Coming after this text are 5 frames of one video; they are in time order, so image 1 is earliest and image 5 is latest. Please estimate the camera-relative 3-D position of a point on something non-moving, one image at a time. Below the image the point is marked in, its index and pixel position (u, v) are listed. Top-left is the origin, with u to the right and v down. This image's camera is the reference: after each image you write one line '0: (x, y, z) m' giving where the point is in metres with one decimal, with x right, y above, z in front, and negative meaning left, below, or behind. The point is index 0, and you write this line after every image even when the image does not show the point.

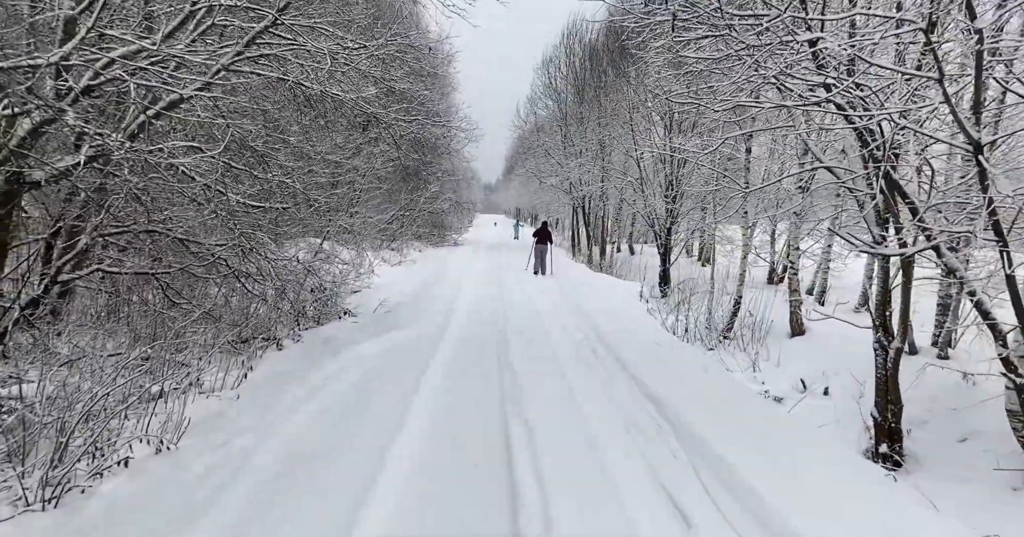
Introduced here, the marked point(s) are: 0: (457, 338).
0: (-0.8, -0.9, +8.4) m
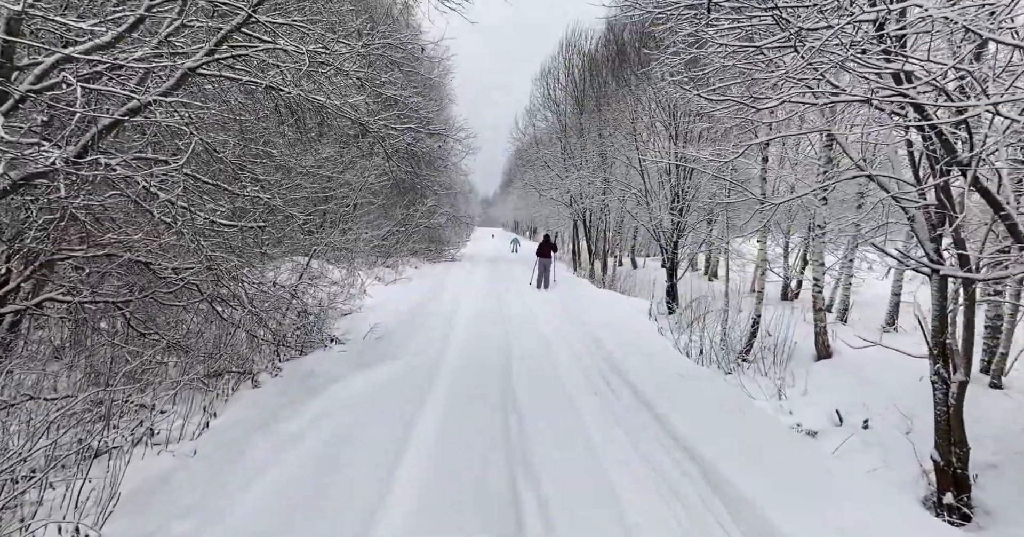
0: (-0.7, -1.2, +7.7) m
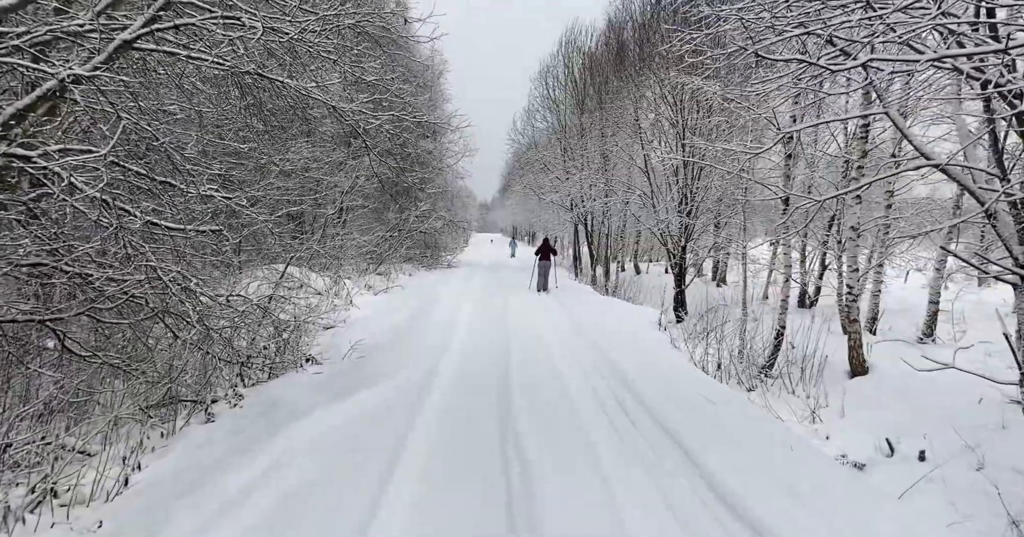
0: (-0.7, -1.3, +6.8) m
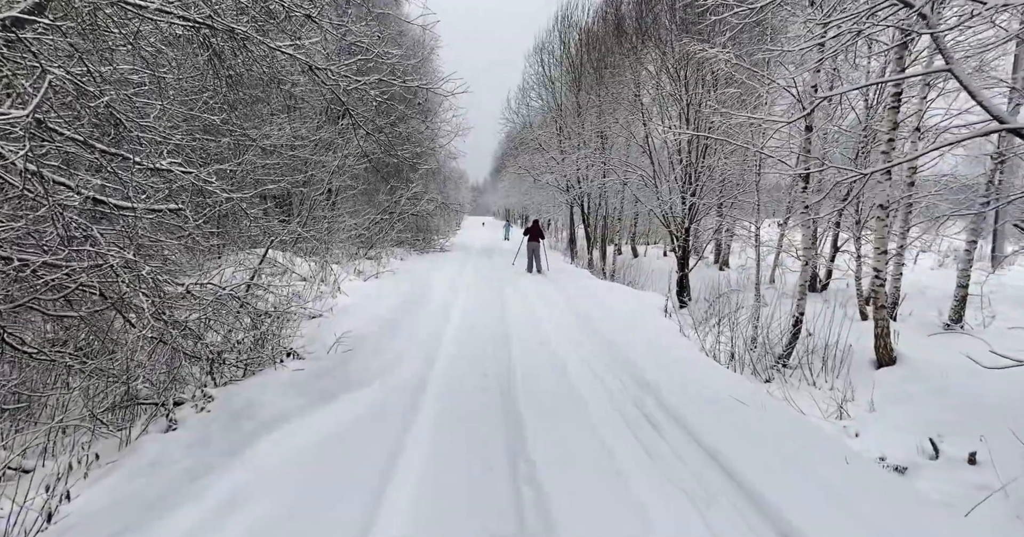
0: (-0.7, -1.1, +6.2) m
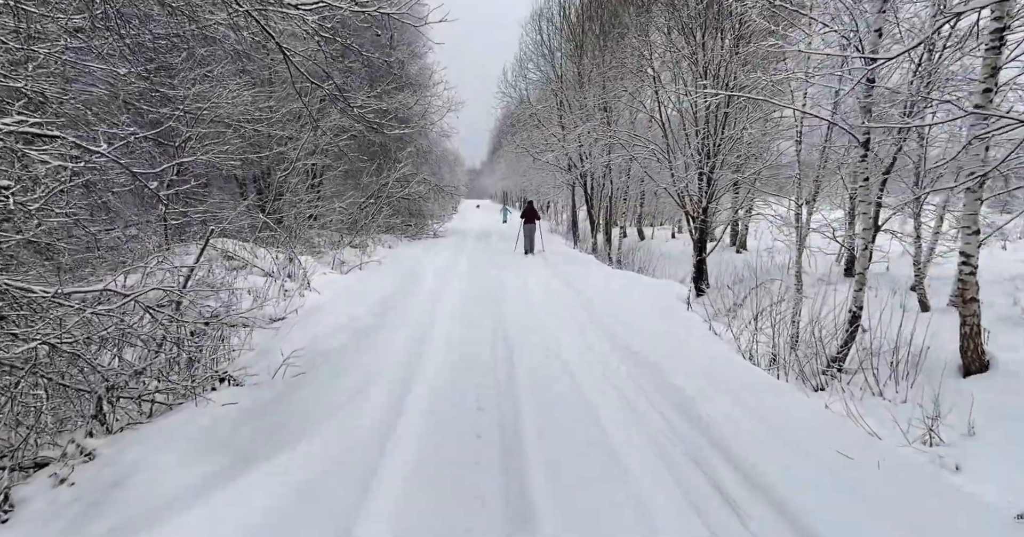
0: (-0.7, -1.1, +4.8) m
